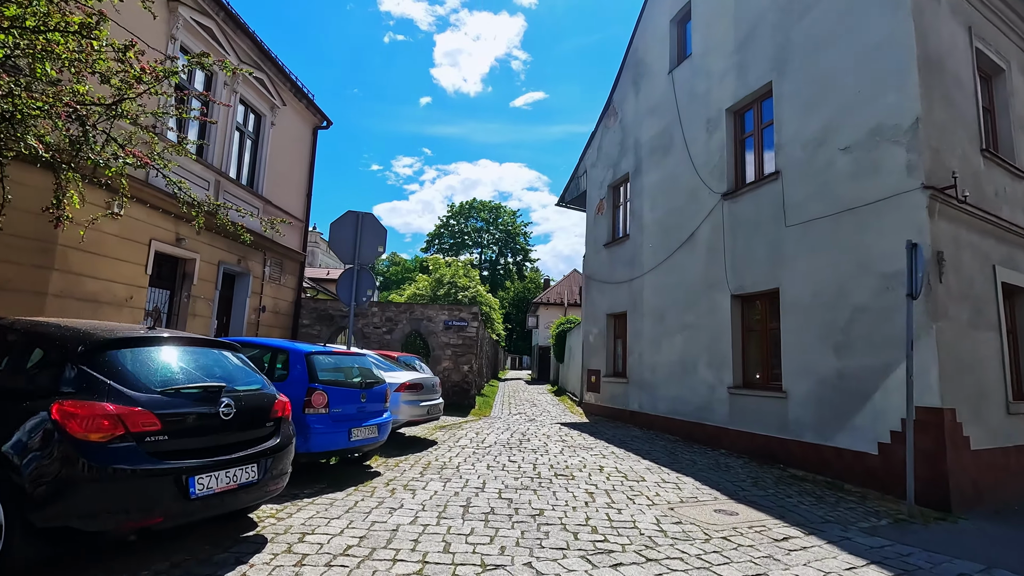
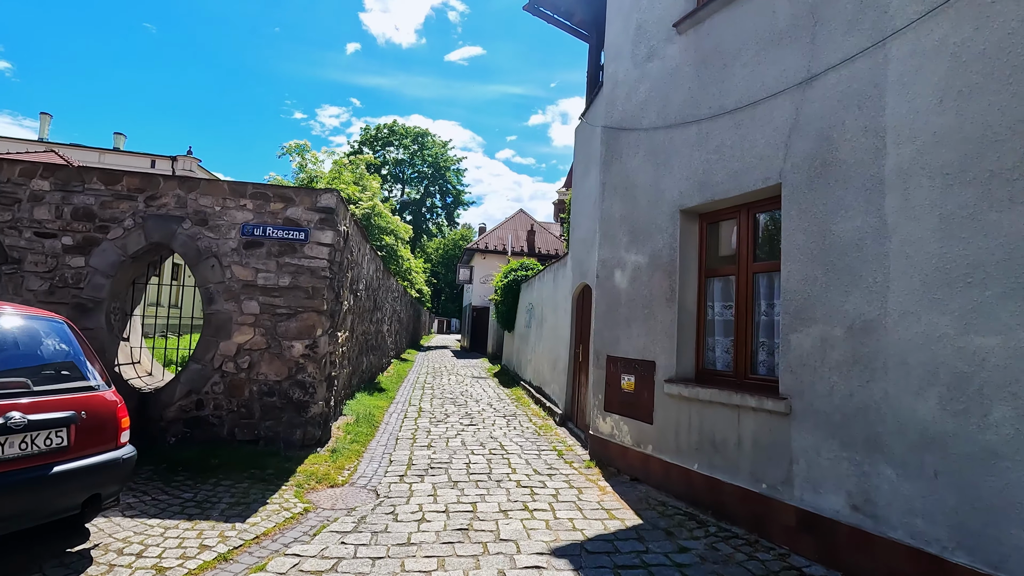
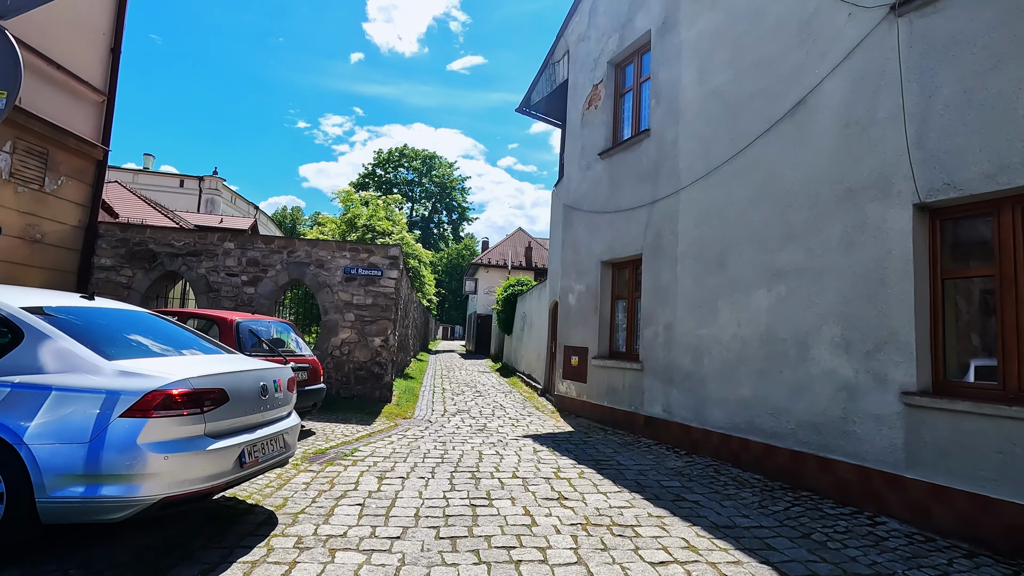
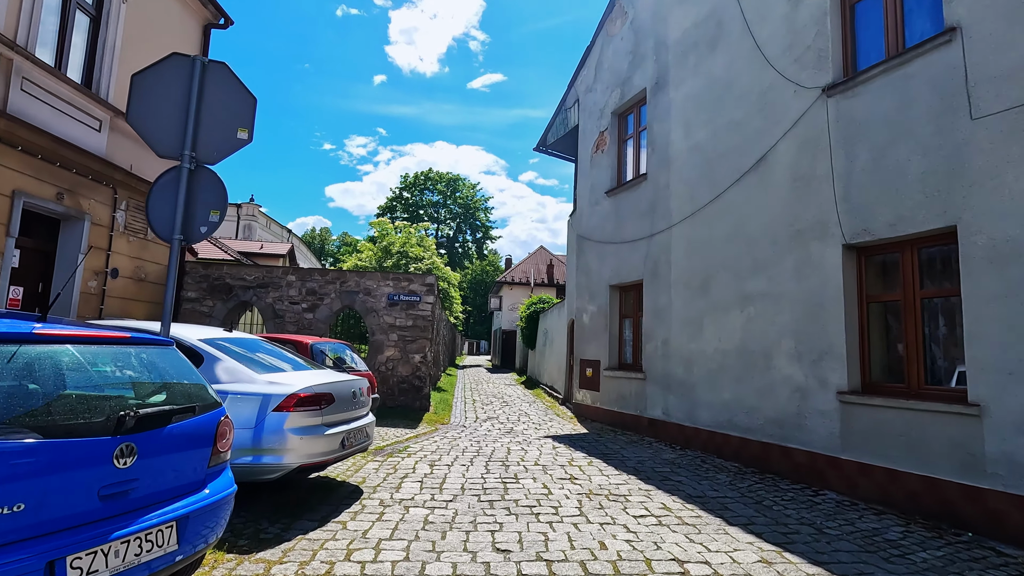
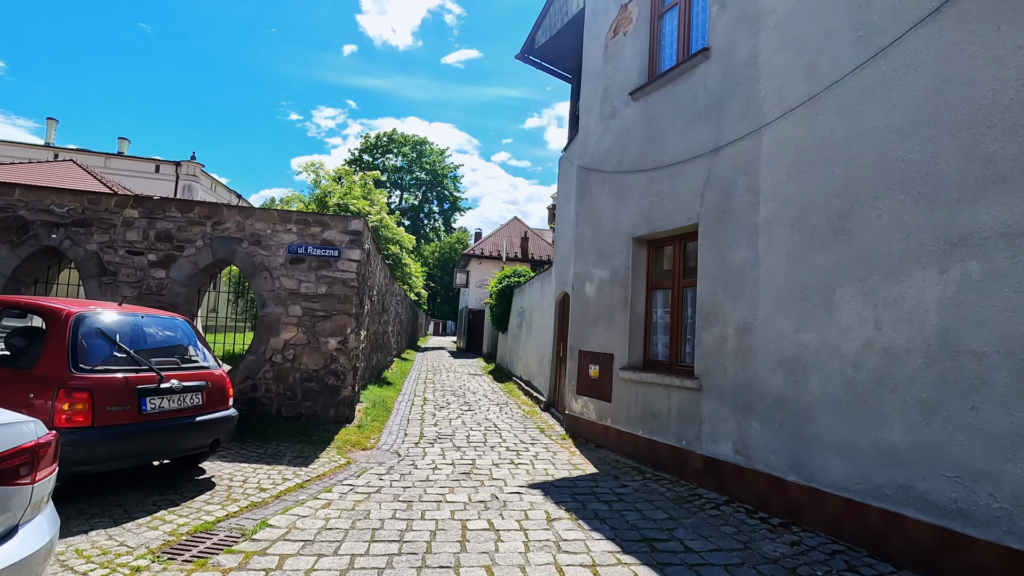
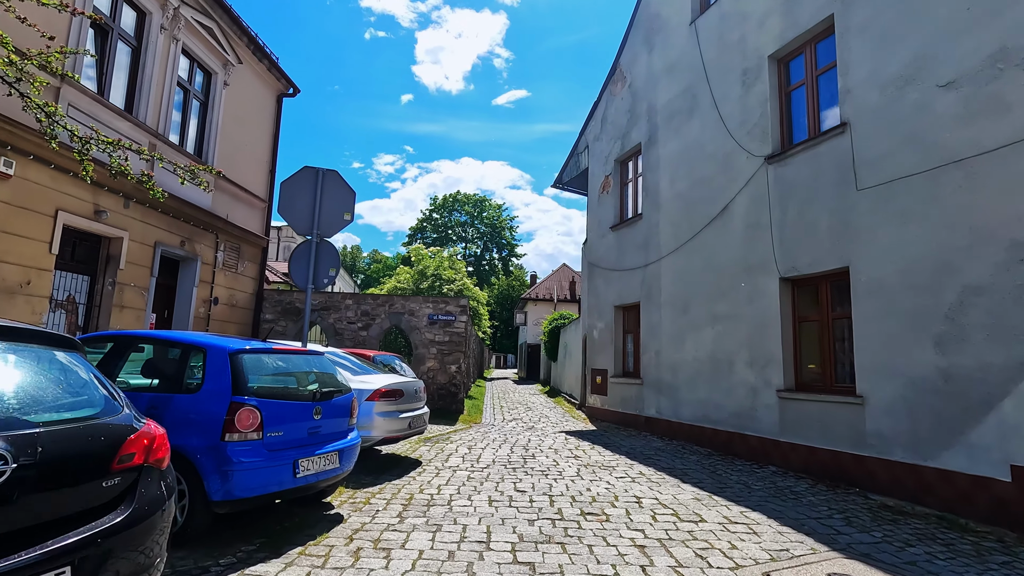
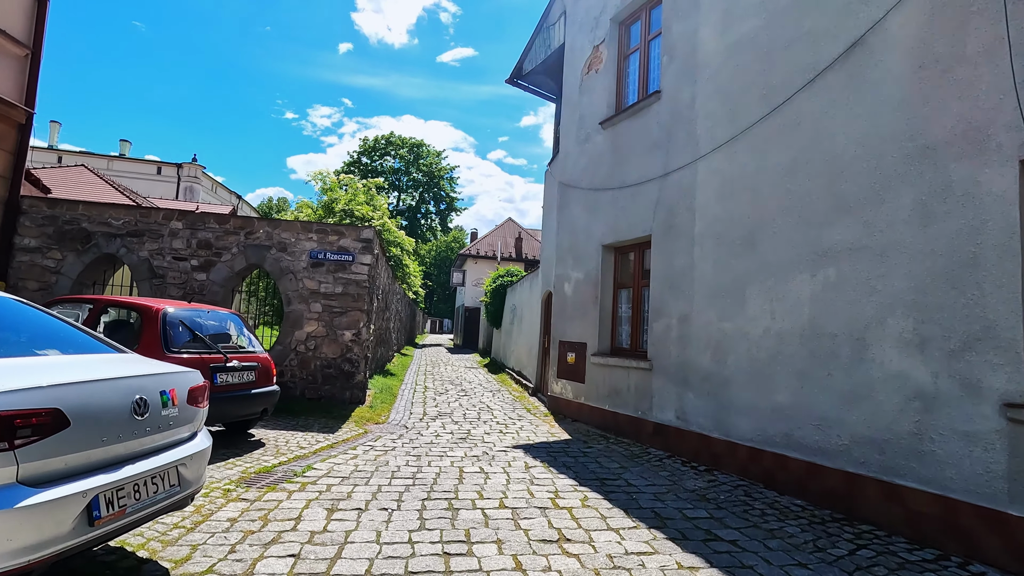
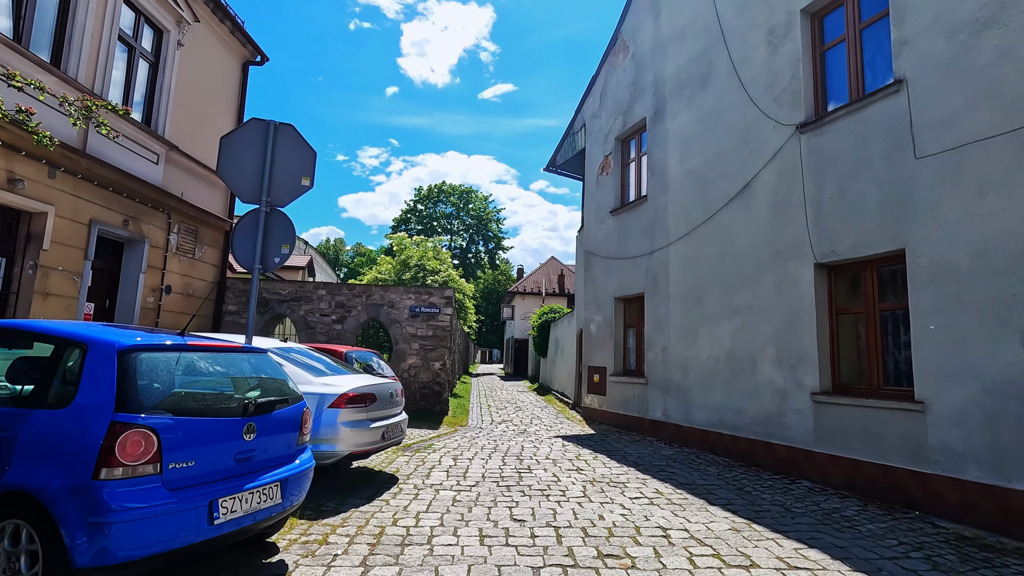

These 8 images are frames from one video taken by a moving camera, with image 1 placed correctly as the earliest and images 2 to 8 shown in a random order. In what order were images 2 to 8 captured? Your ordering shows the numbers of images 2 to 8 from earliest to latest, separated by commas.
6, 8, 4, 3, 7, 5, 2
